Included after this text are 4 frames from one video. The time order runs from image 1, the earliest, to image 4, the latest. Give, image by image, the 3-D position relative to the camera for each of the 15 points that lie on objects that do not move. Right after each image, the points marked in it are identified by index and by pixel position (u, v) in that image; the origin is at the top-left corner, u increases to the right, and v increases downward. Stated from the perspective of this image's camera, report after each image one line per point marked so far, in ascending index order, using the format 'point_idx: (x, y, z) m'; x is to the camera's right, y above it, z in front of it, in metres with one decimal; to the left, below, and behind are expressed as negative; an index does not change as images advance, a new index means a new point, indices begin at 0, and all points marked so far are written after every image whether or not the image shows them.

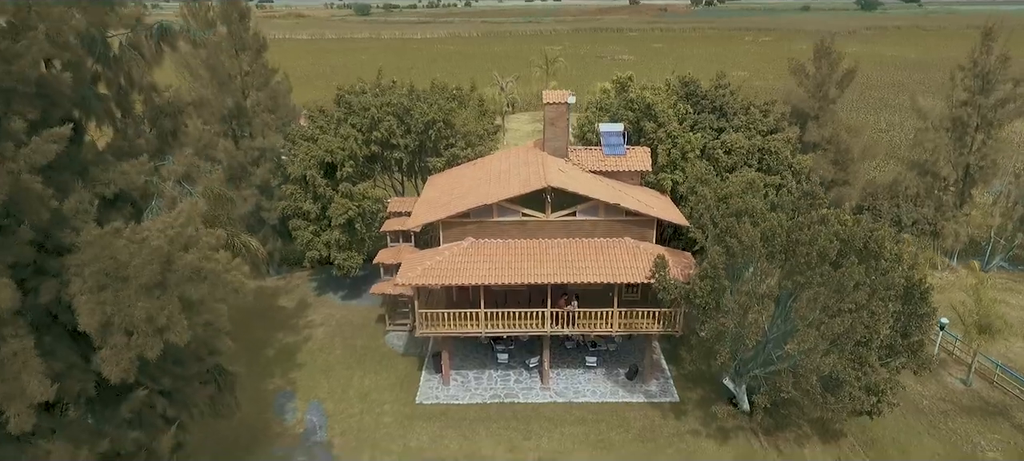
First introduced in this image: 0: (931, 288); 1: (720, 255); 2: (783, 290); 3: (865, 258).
0: (+12.5, -1.7, +18.7) m
1: (+6.0, -0.6, +18.0) m
2: (+7.8, -1.7, +18.0) m
3: (+10.2, -0.8, +18.0) m
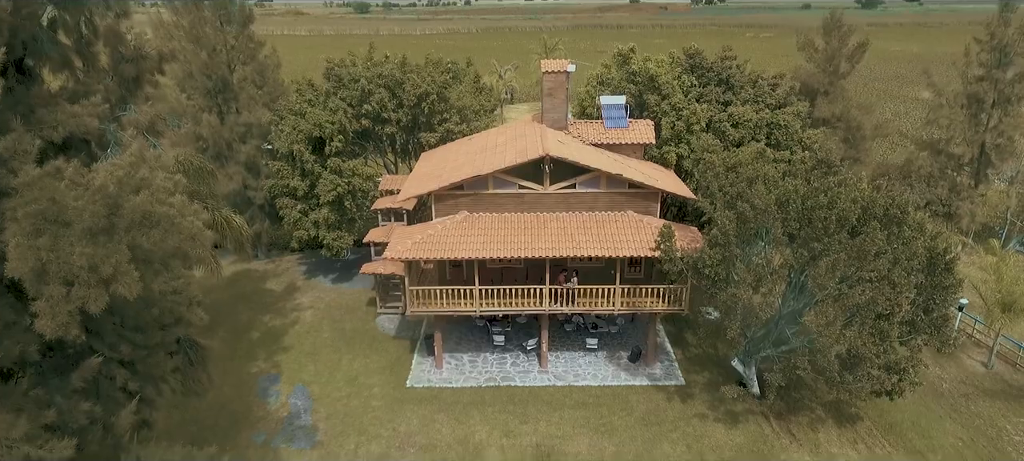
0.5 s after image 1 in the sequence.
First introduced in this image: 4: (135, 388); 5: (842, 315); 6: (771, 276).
0: (+12.4, -0.8, +17.4) m
1: (+5.9, +0.3, +16.8) m
2: (+7.6, -0.8, +16.7) m
3: (+10.1, +0.1, +16.8) m
4: (-8.5, -3.5, +14.1) m
5: (+8.5, -2.2, +16.2) m
6: (+6.9, -1.2, +16.7) m
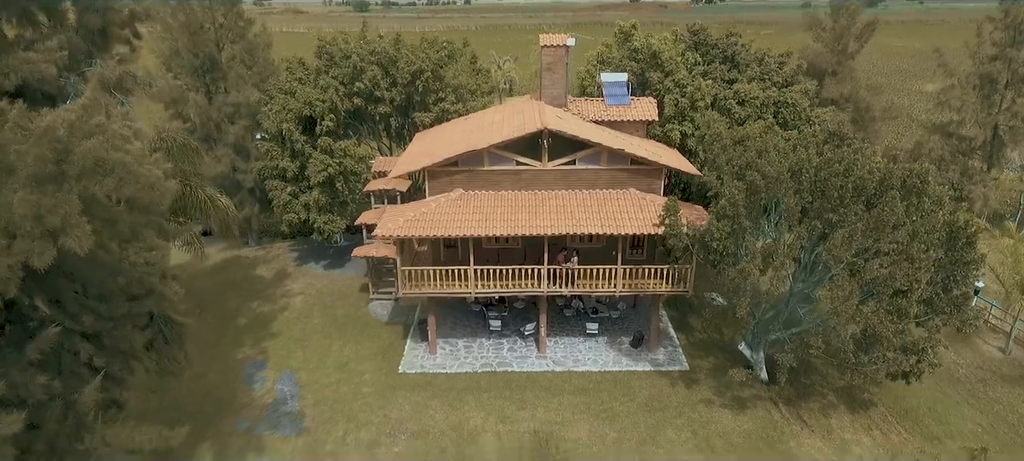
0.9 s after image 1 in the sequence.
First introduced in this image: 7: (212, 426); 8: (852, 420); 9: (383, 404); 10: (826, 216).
0: (+12.3, -0.1, +16.5) m
1: (+5.8, +1.0, +15.8) m
2: (+7.5, -0.1, +15.8) m
3: (+10.0, +0.9, +15.8) m
4: (-8.6, -2.8, +13.2) m
5: (+8.4, -1.5, +15.3) m
6: (+6.8, -0.5, +15.7) m
7: (-8.8, -5.7, +18.3) m
8: (+9.9, -5.5, +18.3) m
9: (-4.0, -5.3, +19.2) m
10: (+7.7, +0.4, +15.3) m
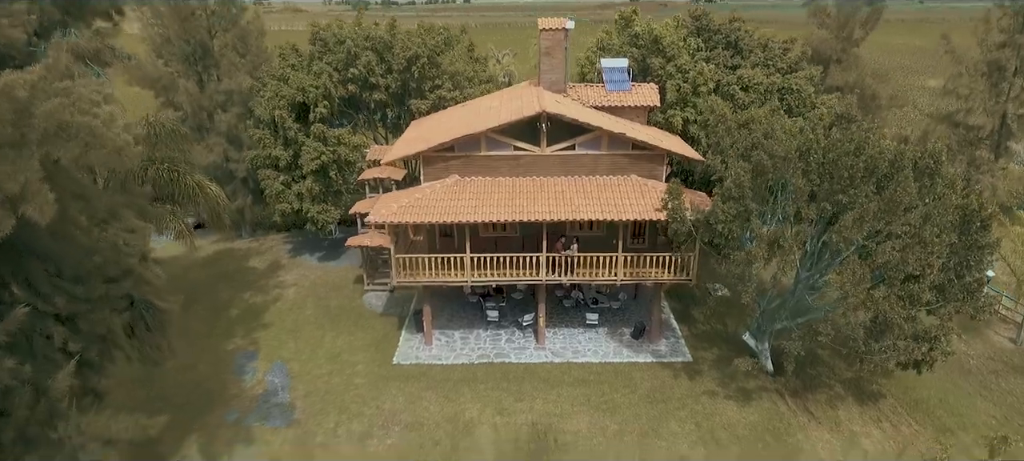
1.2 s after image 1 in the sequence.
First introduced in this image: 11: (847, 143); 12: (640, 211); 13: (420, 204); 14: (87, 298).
0: (+12.2, +0.3, +15.9) m
1: (+5.7, +1.4, +15.2) m
2: (+7.5, +0.3, +15.2) m
3: (+9.9, +1.3, +15.2) m
4: (-8.7, -2.4, +12.6) m
5: (+8.3, -1.1, +14.7) m
6: (+6.7, -0.1, +15.1) m
7: (-8.8, -5.3, +17.7) m
8: (+9.8, -5.1, +17.7) m
9: (-4.0, -4.9, +18.6) m
10: (+7.6, +0.8, +14.7) m
11: (+7.8, +2.0, +14.7) m
12: (+3.8, +0.6, +18.5) m
13: (-2.8, +0.8, +19.2) m
14: (-8.5, -1.4, +12.6) m
